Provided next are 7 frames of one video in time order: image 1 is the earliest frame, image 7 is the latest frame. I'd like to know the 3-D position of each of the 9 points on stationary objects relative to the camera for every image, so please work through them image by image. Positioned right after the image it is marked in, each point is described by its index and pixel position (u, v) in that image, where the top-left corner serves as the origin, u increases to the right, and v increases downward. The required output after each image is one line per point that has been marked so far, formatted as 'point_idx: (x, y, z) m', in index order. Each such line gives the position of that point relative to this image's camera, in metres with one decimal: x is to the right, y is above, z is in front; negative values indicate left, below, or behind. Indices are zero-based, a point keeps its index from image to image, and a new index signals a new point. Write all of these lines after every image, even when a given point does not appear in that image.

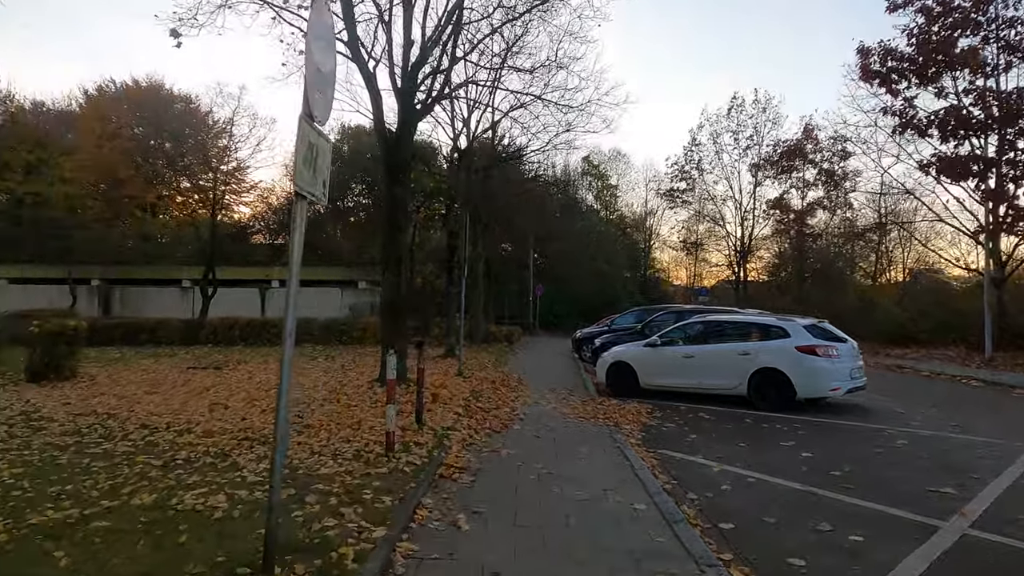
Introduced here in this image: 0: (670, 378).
0: (+3.4, -1.9, +14.2) m
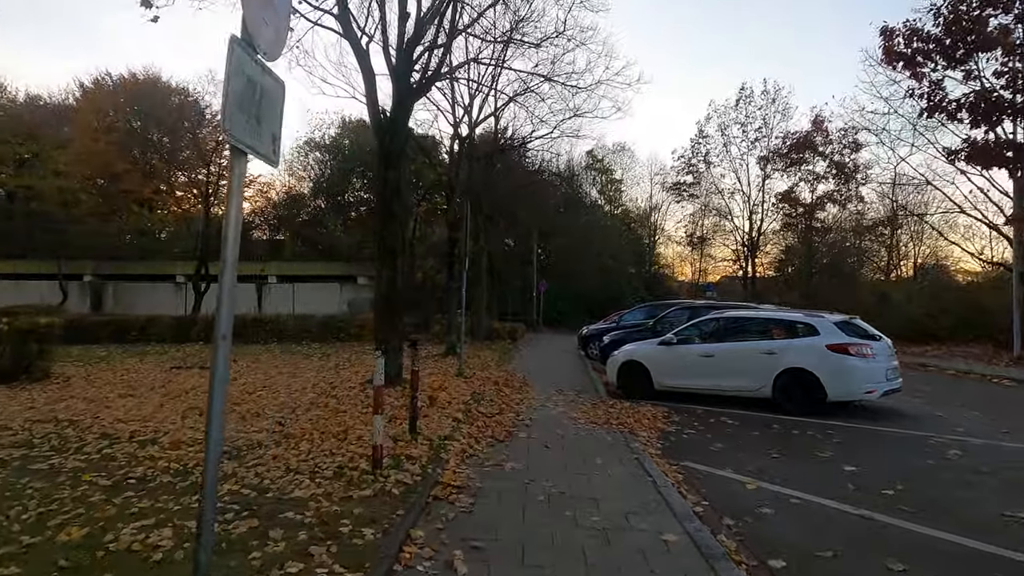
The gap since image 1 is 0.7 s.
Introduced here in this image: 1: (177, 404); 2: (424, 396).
0: (+3.5, -1.8, +13.2) m
1: (-5.4, -1.9, +10.7) m
2: (-1.4, -1.8, +11.0) m
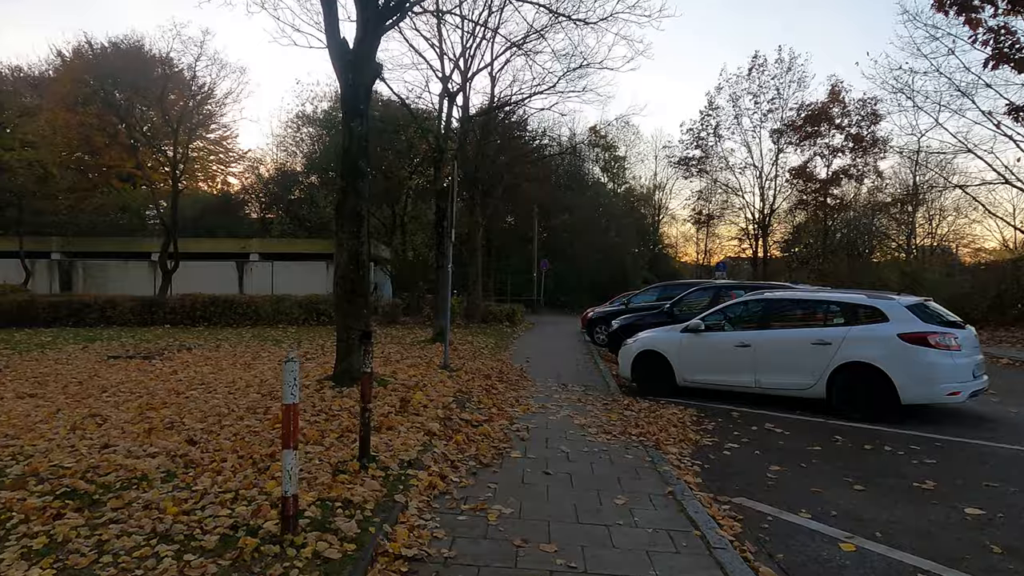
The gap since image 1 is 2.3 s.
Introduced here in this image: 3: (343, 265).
0: (+3.4, -1.4, +10.9) m
1: (-5.5, -1.5, +8.4) m
2: (-1.5, -1.5, +8.7) m
3: (-2.5, +0.3, +9.6) m
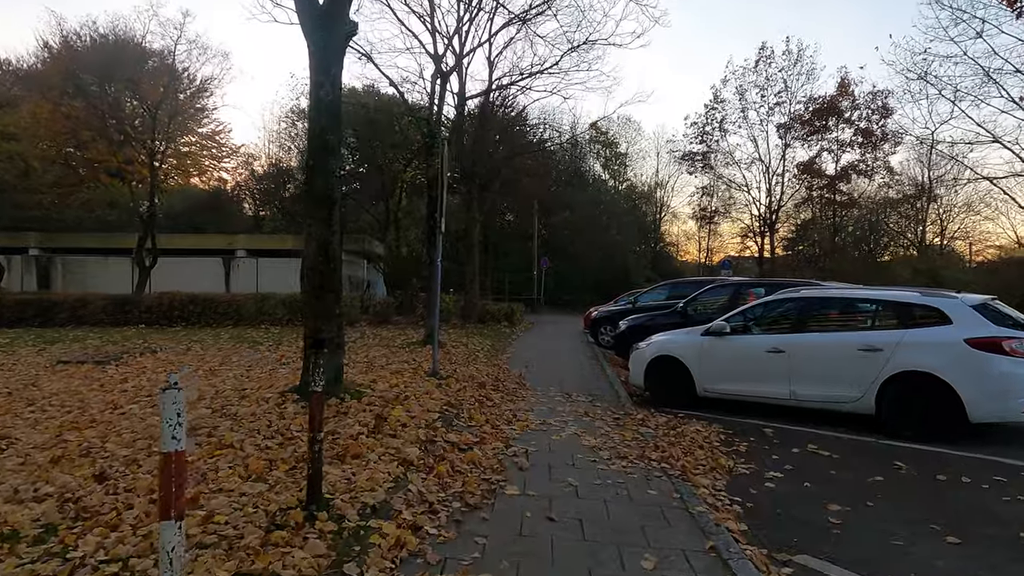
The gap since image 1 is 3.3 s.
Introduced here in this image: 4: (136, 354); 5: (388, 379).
0: (+3.4, -1.4, +9.5) m
1: (-5.6, -1.5, +7.0) m
2: (-1.6, -1.4, +7.3) m
3: (-2.5, +0.4, +8.2) m
4: (-8.0, -1.4, +13.9) m
5: (-1.9, -1.4, +10.1) m
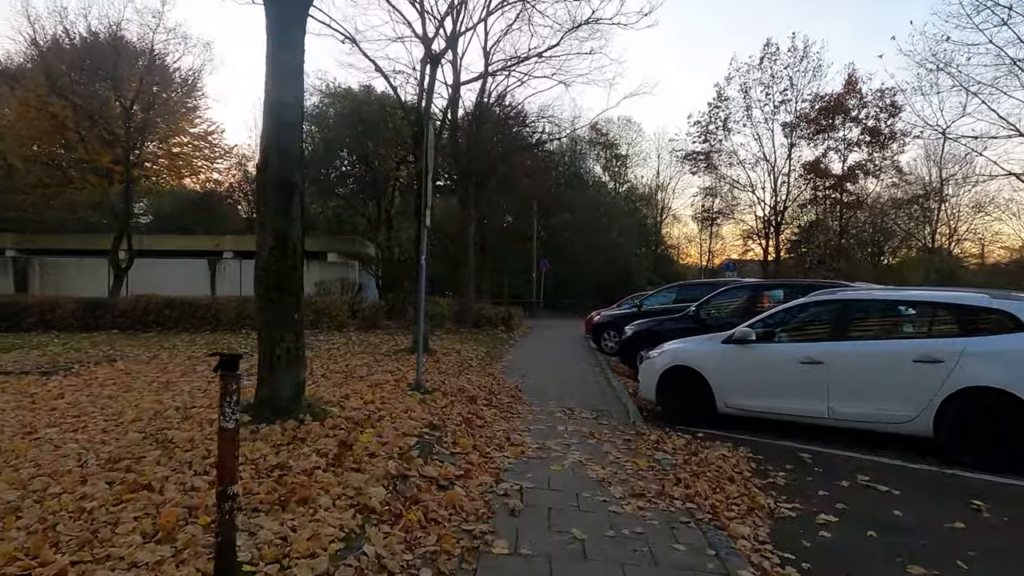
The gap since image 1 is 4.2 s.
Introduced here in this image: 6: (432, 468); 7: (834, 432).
0: (+3.3, -1.4, +8.2) m
1: (-5.6, -1.5, +5.7) m
2: (-1.7, -1.4, +6.0) m
3: (-2.6, +0.4, +6.9) m
4: (-8.0, -1.4, +12.6) m
5: (-2.0, -1.4, +8.8) m
6: (-0.7, -1.6, +5.9) m
7: (+4.0, -1.8, +8.3) m
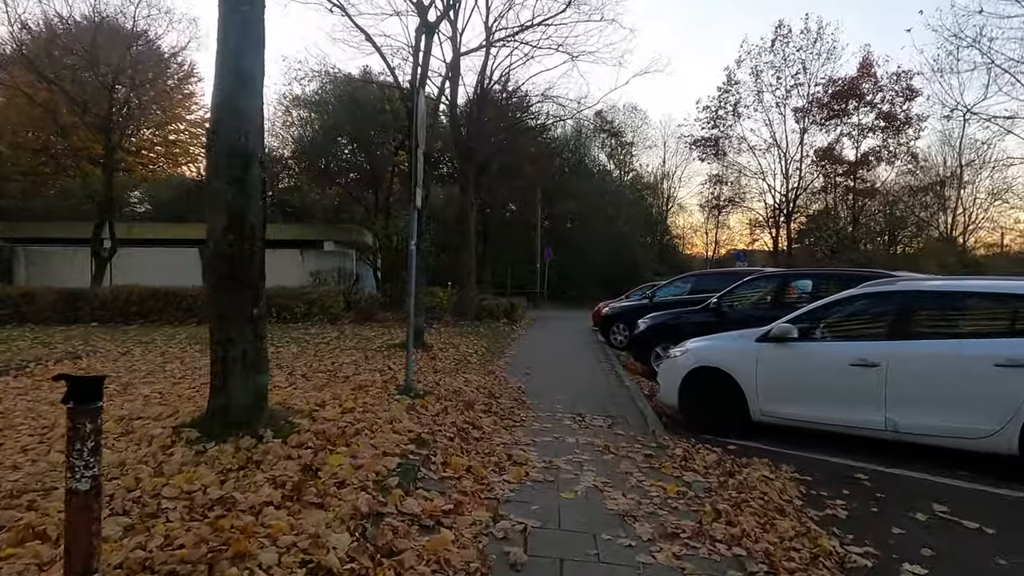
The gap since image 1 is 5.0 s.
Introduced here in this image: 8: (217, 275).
0: (+3.3, -1.3, +7.0) m
1: (-5.6, -1.4, +4.6) m
2: (-1.6, -1.4, +4.9) m
3: (-2.6, +0.5, +5.7) m
4: (-8.0, -1.2, +11.5) m
5: (-2.0, -1.3, +7.7) m
6: (-0.7, -1.5, +4.7) m
7: (+4.0, -1.7, +7.1) m
8: (-2.6, +0.1, +5.8) m
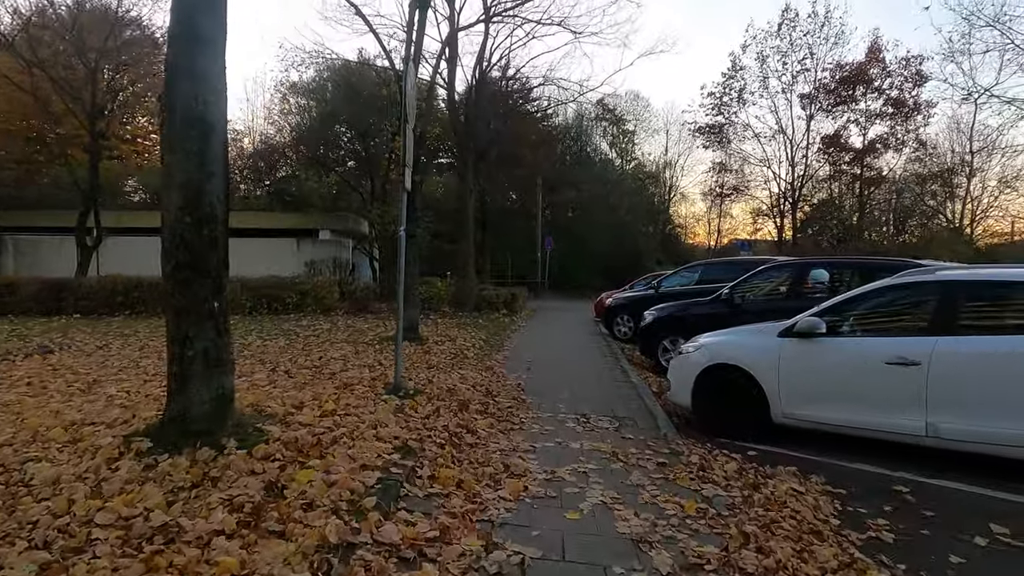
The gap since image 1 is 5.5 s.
0: (+3.3, -1.2, +6.3) m
1: (-5.7, -1.4, +3.9) m
2: (-1.7, -1.3, +4.2) m
3: (-2.6, +0.5, +5.0) m
4: (-8.0, -1.1, +10.9) m
5: (-2.0, -1.2, +7.0) m
6: (-0.7, -1.5, +4.1) m
7: (+4.0, -1.6, +6.4) m
8: (-2.6, +0.2, +5.0) m
